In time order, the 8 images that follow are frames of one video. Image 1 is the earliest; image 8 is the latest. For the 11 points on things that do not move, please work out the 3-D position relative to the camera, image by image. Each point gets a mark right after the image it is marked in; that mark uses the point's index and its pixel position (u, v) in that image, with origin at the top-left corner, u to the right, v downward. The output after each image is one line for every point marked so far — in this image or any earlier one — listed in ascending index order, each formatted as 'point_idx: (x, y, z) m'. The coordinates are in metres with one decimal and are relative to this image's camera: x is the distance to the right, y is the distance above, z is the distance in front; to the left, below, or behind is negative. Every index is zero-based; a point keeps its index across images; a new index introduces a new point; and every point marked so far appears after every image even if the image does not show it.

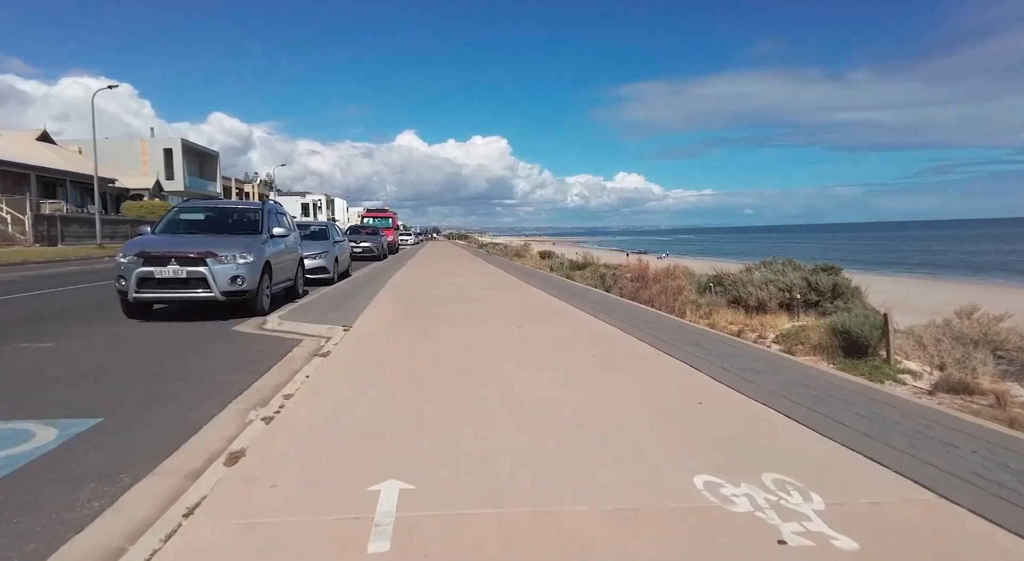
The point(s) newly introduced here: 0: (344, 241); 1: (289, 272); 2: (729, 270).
0: (-5.6, +1.3, +17.2) m
1: (-4.9, +0.2, +11.2) m
2: (+8.2, +0.3, +19.0) m
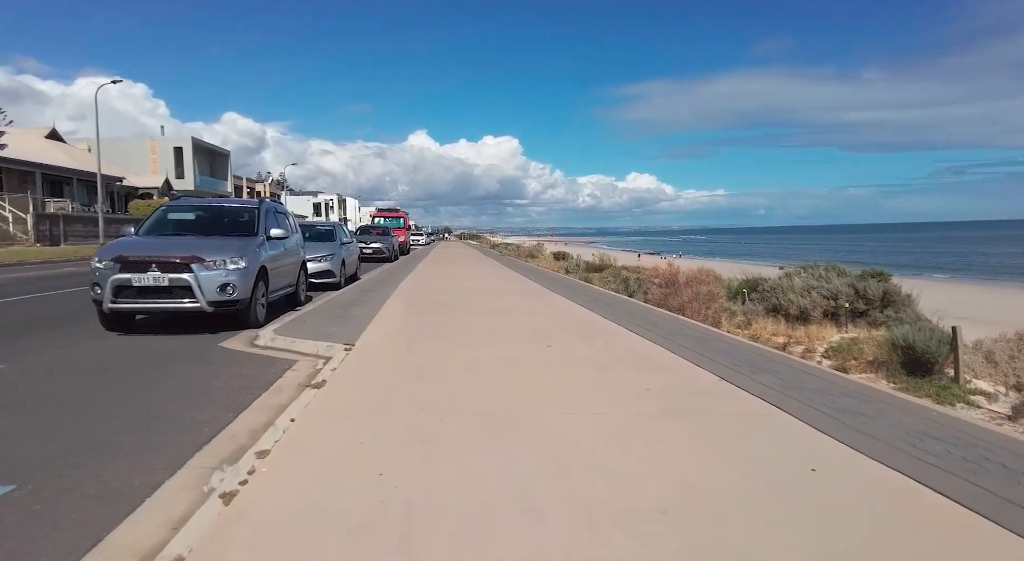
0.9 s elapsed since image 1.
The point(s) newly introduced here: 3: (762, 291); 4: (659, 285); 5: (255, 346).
0: (-5.1, +1.2, +16.2) m
1: (-4.4, +0.1, +10.2) m
2: (+8.8, +0.1, +17.7) m
3: (+7.5, -0.3, +15.3) m
4: (+4.9, -0.2, +16.6) m
5: (-3.6, -0.9, +7.2) m
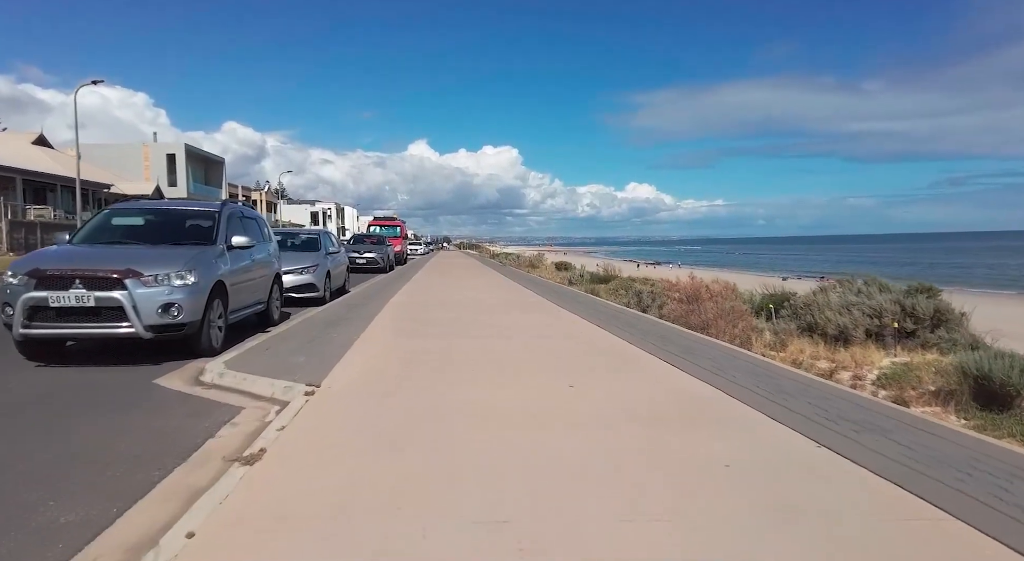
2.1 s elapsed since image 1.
0: (-5.0, +0.8, +14.8) m
1: (-4.3, -0.2, +8.7) m
2: (+8.9, -0.3, +16.3) m
3: (+7.6, -0.7, +13.9) m
4: (+5.0, -0.6, +15.2) m
5: (-3.5, -1.2, +5.8) m
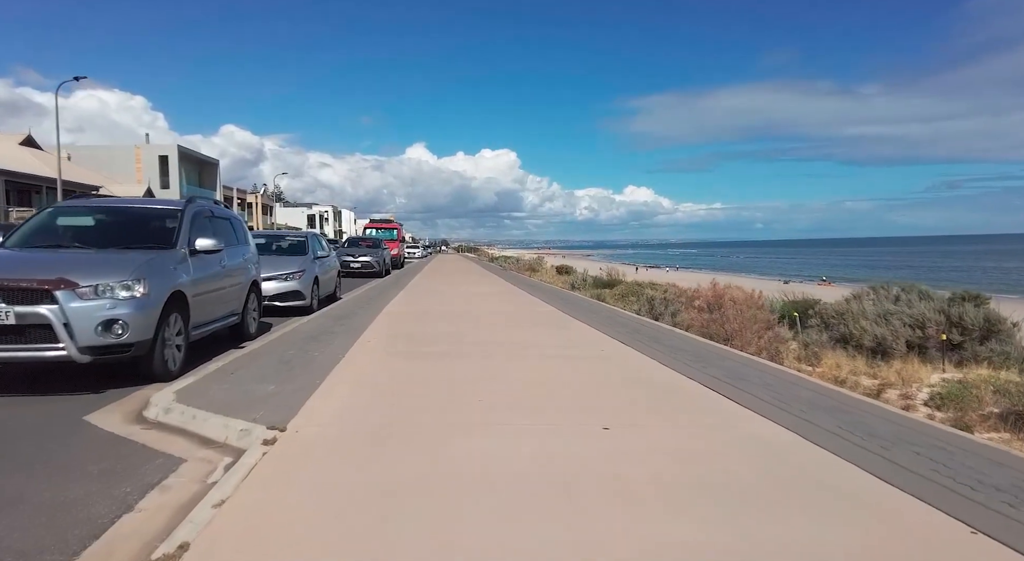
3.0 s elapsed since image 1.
0: (-4.8, +0.6, +13.7) m
1: (-4.2, -0.3, +7.6) m
2: (+9.0, -0.5, +15.2) m
3: (+7.7, -0.9, +12.8) m
4: (+5.2, -0.8, +14.1) m
5: (-3.4, -1.3, +4.6) m
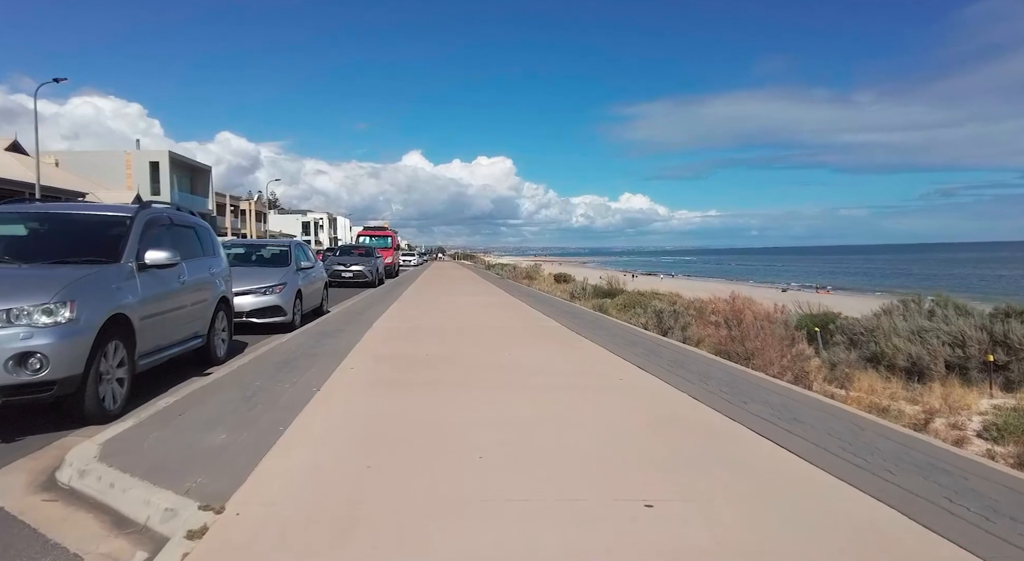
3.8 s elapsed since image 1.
0: (-4.8, +0.3, +12.7) m
1: (-4.1, -0.6, +6.6) m
2: (+9.0, -0.8, +14.3) m
3: (+7.7, -1.2, +11.9) m
4: (+5.2, -1.1, +13.2) m
5: (-3.3, -1.5, +3.6) m
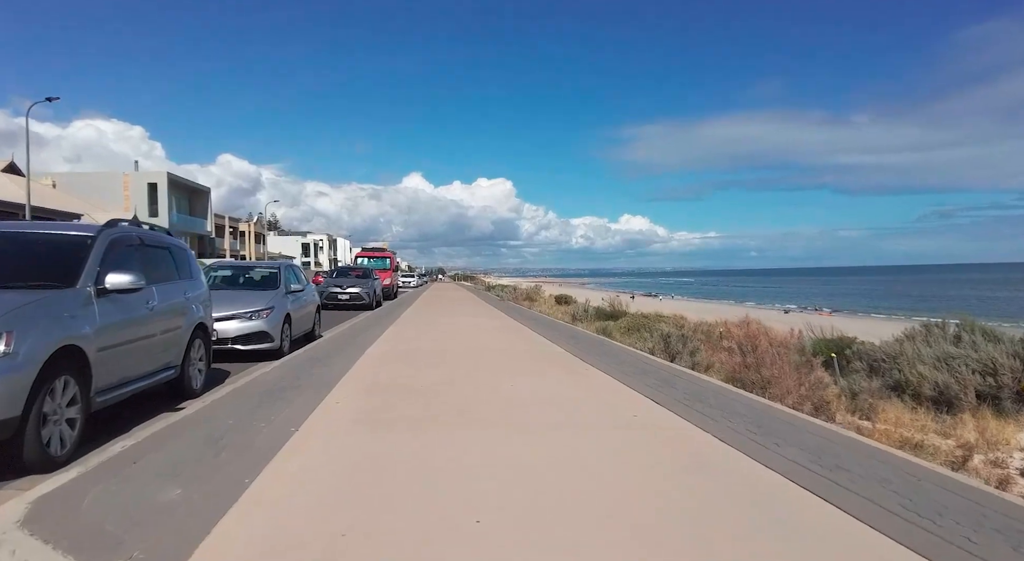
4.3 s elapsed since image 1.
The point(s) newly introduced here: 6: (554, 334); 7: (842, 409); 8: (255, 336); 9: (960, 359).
0: (-4.8, -0.2, +12.1) m
1: (-4.1, -0.9, +6.0) m
2: (+9.0, -1.5, +13.7) m
3: (+7.8, -1.7, +11.2) m
4: (+5.2, -1.7, +12.6) m
5: (-3.3, -1.6, +3.0) m
6: (+1.2, -1.6, +15.6) m
7: (+6.1, -2.4, +9.5) m
8: (-4.6, -1.0, +9.2) m
9: (+8.4, -1.4, +9.7) m
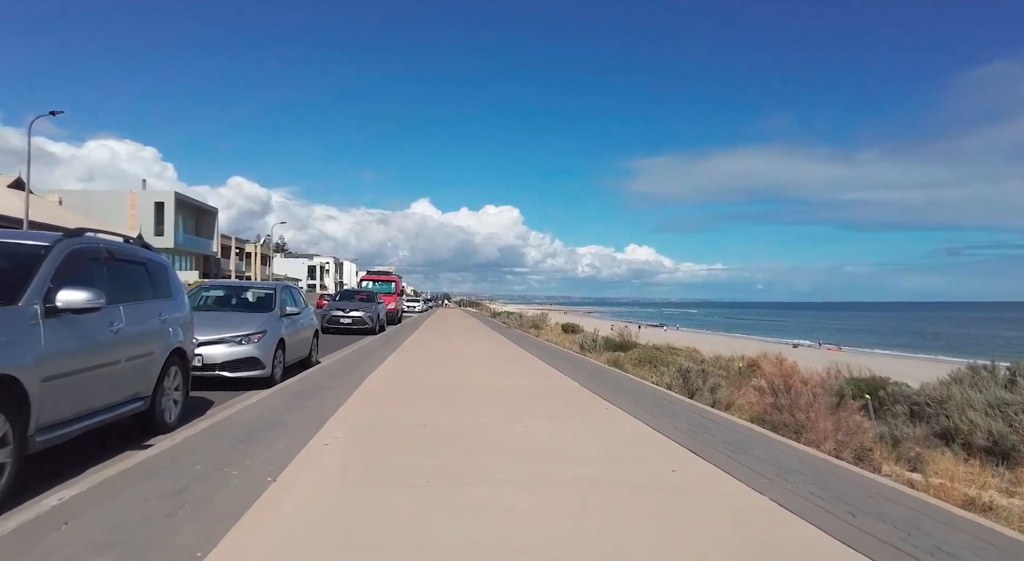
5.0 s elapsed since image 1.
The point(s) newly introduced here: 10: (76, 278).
0: (-4.6, -0.7, +11.4) m
1: (-4.0, -1.1, +5.3) m
2: (+9.2, -2.3, +12.8) m
3: (+7.9, -2.4, +10.3) m
4: (+5.4, -2.4, +11.7) m
5: (-3.1, -1.7, +2.2) m
6: (+1.5, -2.4, +14.8) m
7: (+6.3, -3.0, +8.6) m
8: (-4.4, -1.4, +8.4) m
9: (+8.6, -2.1, +8.8) m
10: (-4.1, 0.0, +4.8) m
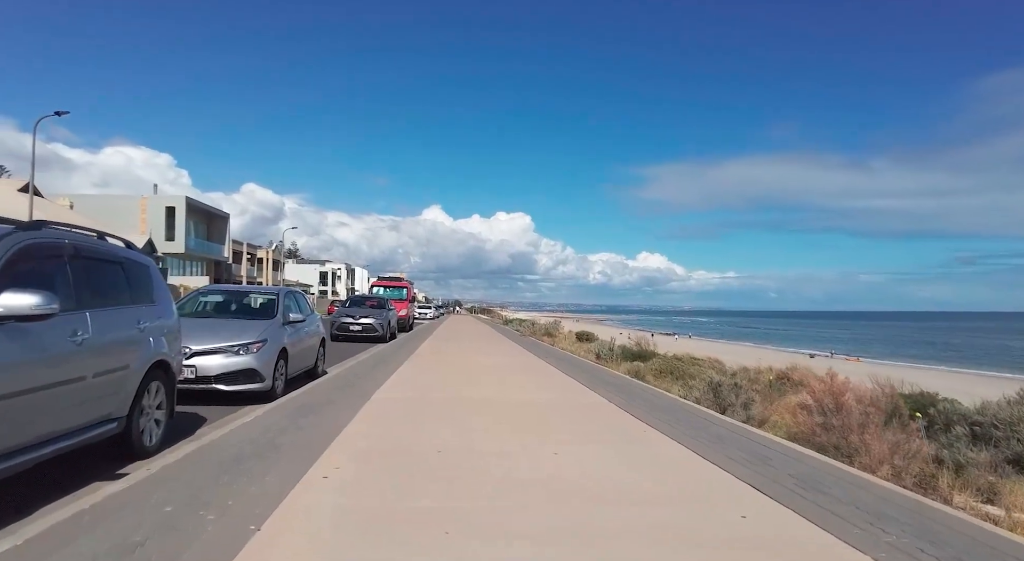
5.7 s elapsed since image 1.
0: (-4.2, -0.8, +10.7) m
1: (-3.7, -1.1, +4.6) m
2: (+9.6, -2.5, +11.7) m
3: (+8.3, -2.6, +9.3) m
4: (+5.8, -2.6, +10.7) m
5: (-2.9, -1.7, +1.5) m
6: (+1.9, -2.6, +13.9) m
7: (+6.6, -3.1, +7.6) m
8: (-4.1, -1.4, +7.7) m
9: (+9.0, -2.2, +7.8) m
10: (-3.8, 0.0, +4.1) m
